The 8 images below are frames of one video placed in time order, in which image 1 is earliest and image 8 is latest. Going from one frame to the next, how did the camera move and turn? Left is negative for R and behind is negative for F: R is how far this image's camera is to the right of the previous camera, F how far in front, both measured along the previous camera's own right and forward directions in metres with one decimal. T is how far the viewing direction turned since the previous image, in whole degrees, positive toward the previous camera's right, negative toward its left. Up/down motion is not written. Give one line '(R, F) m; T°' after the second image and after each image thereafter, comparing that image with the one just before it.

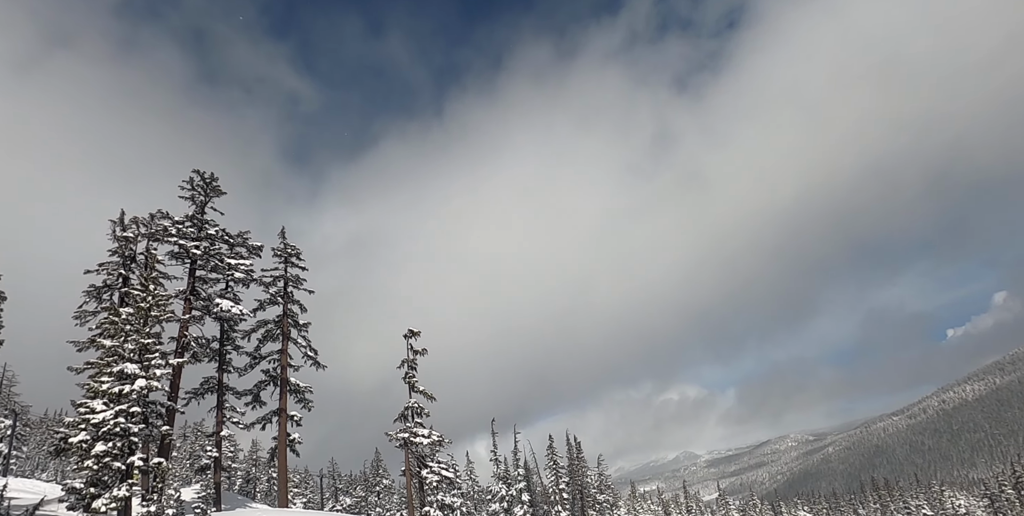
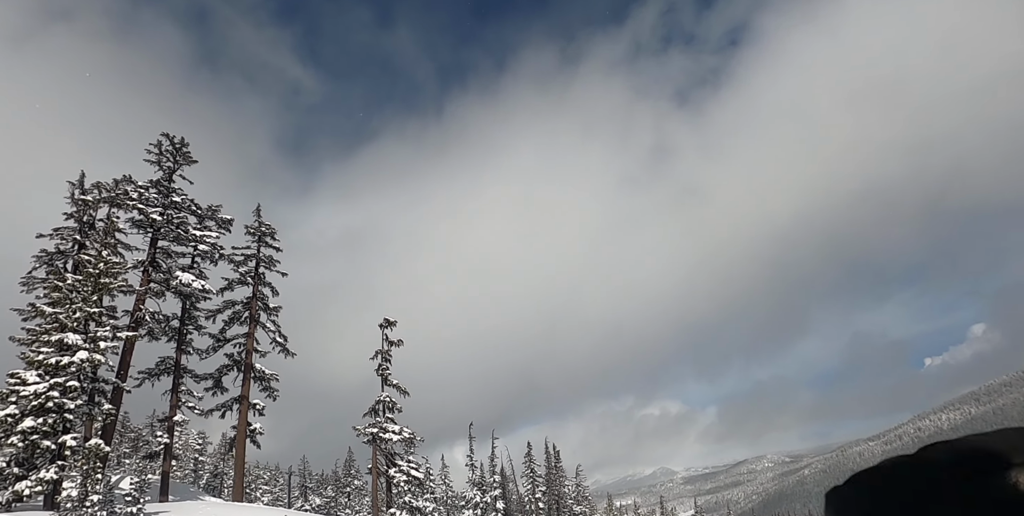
(+0.1, +3.1) m; +1°
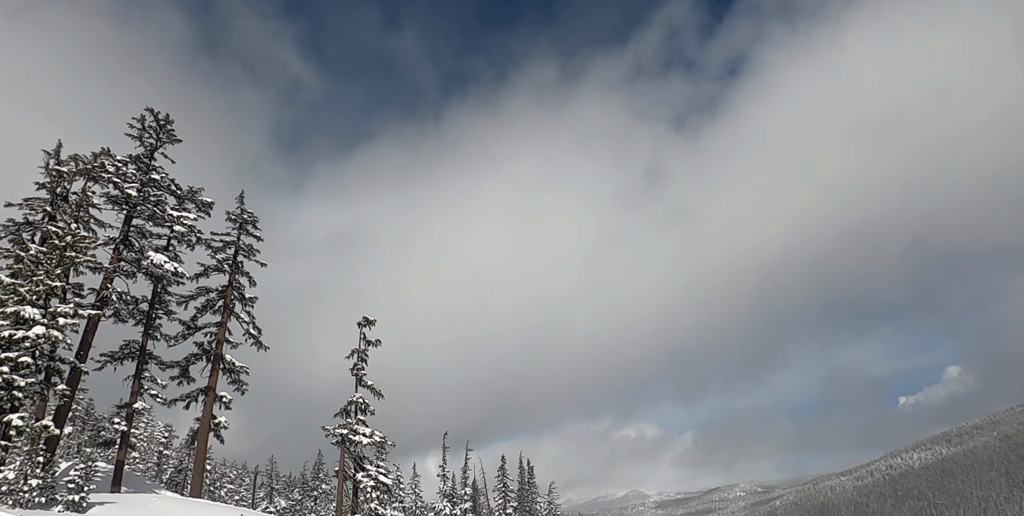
(0.0, +1.4) m; +1°
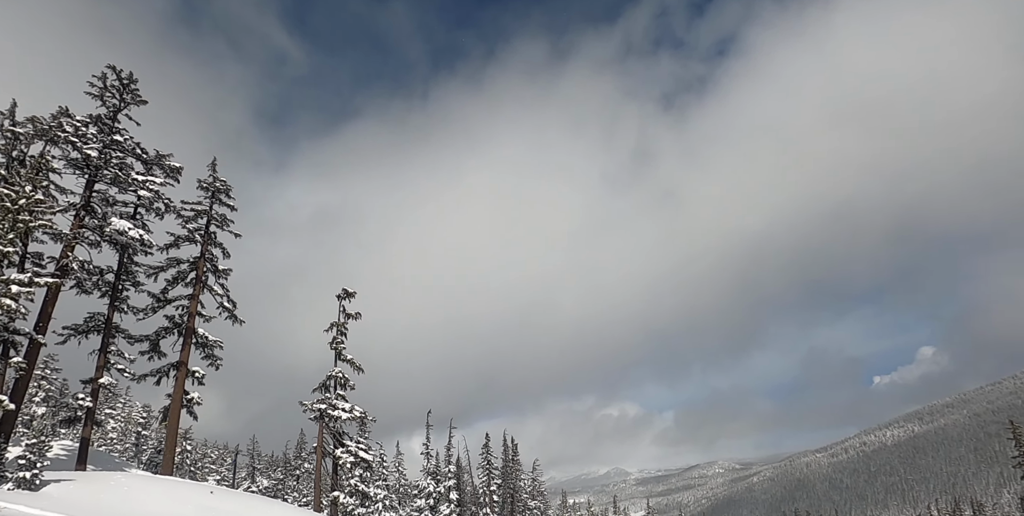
(-0.1, +1.7) m; +1°
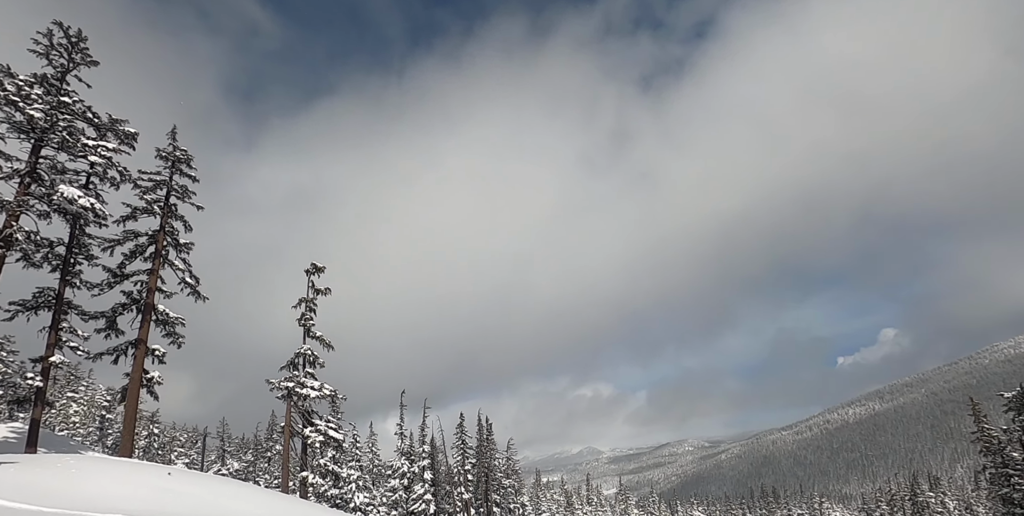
(-0.1, +1.5) m; +2°
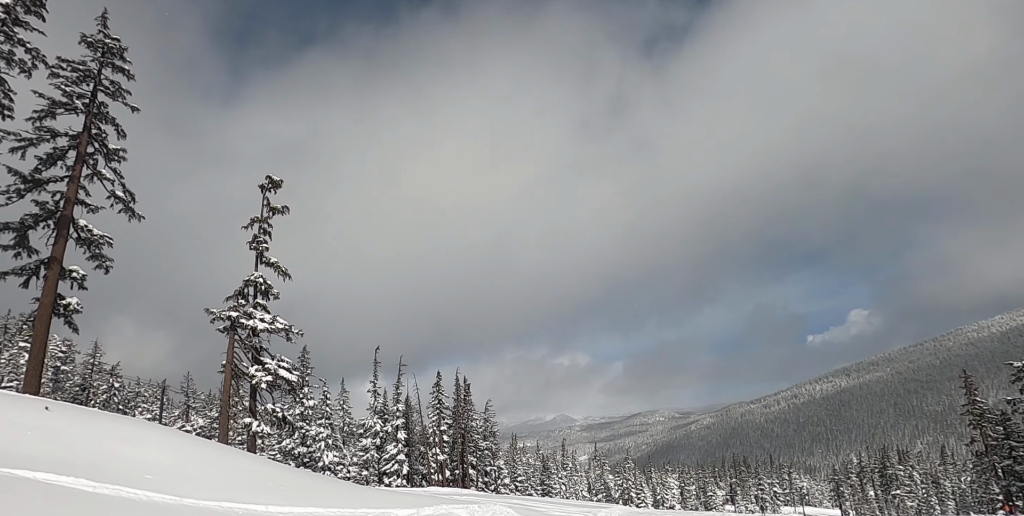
(-0.6, +7.0) m; +2°
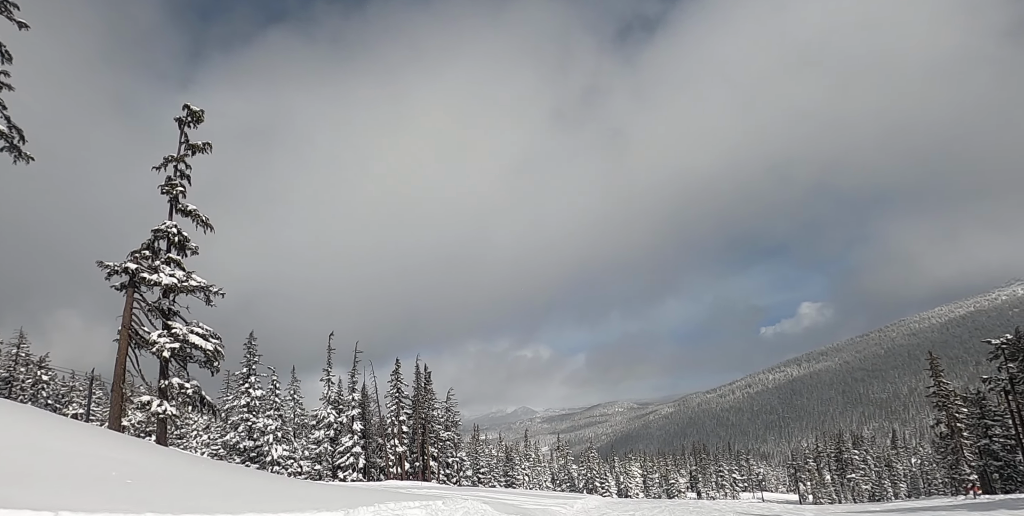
(-0.5, +6.1) m; +3°
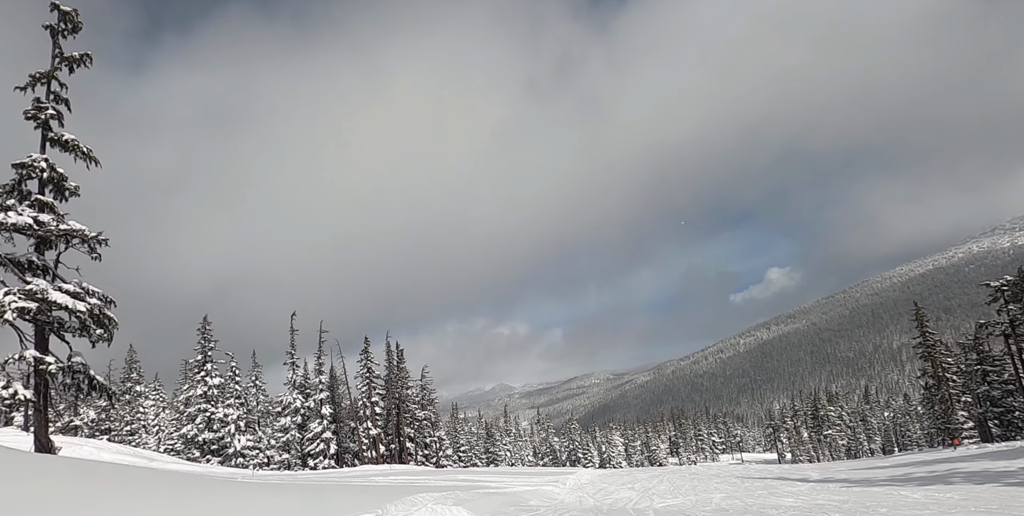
(-3.8, -14.9) m; +2°
